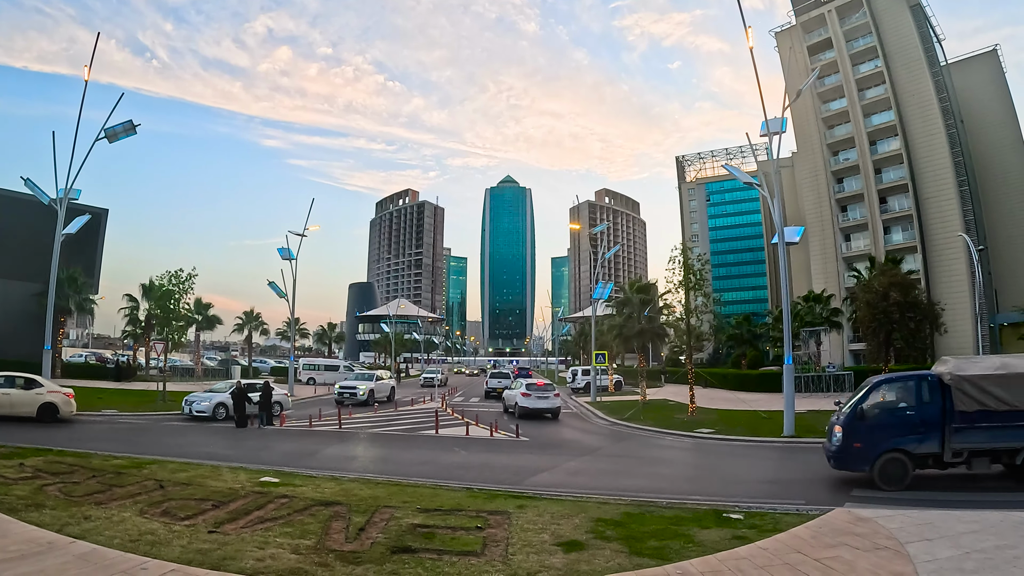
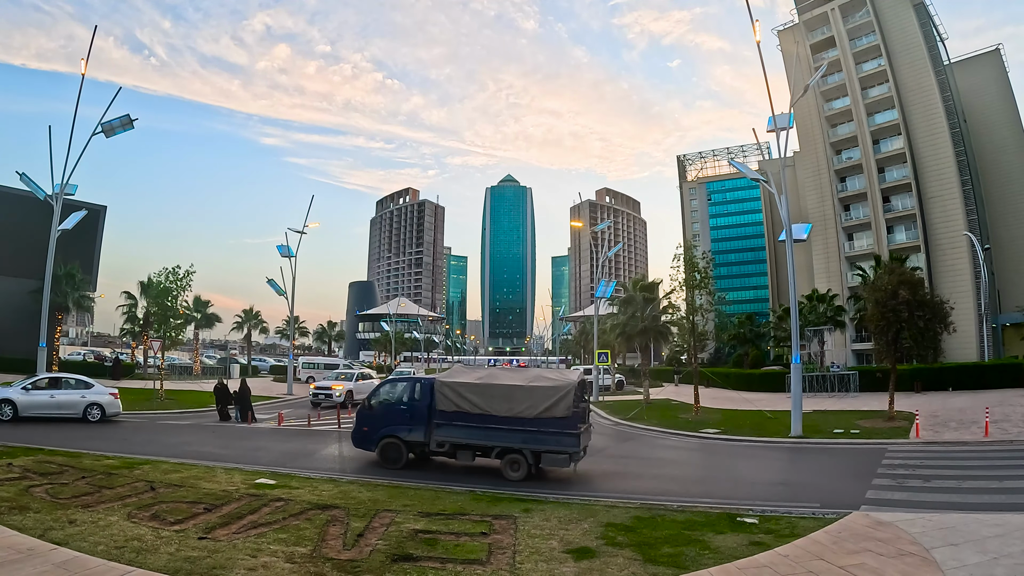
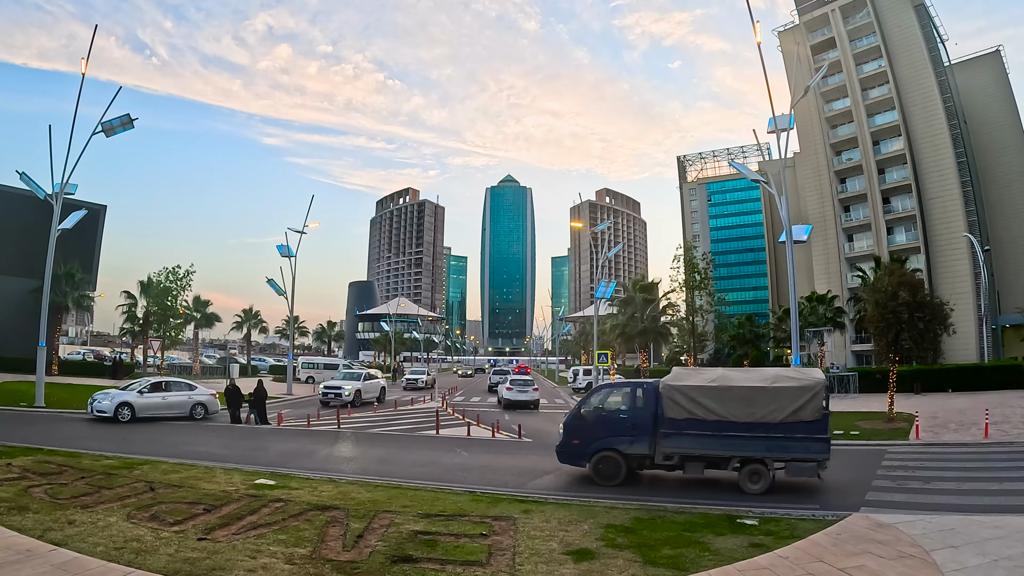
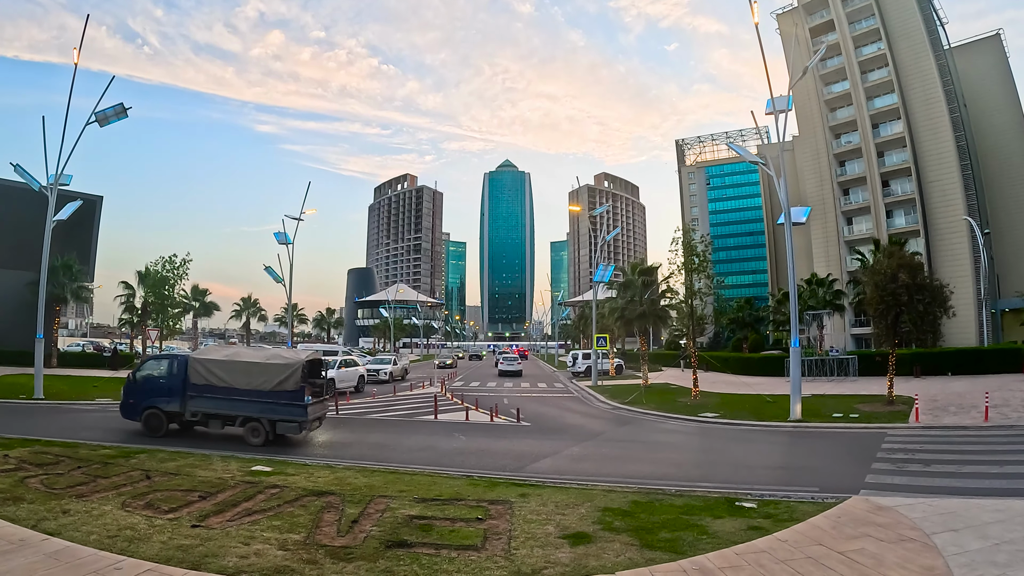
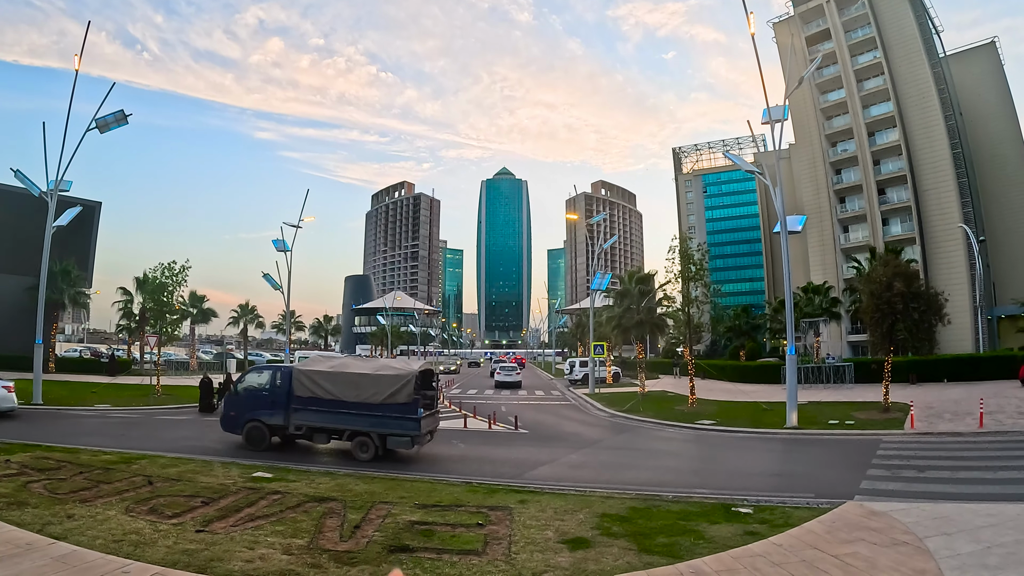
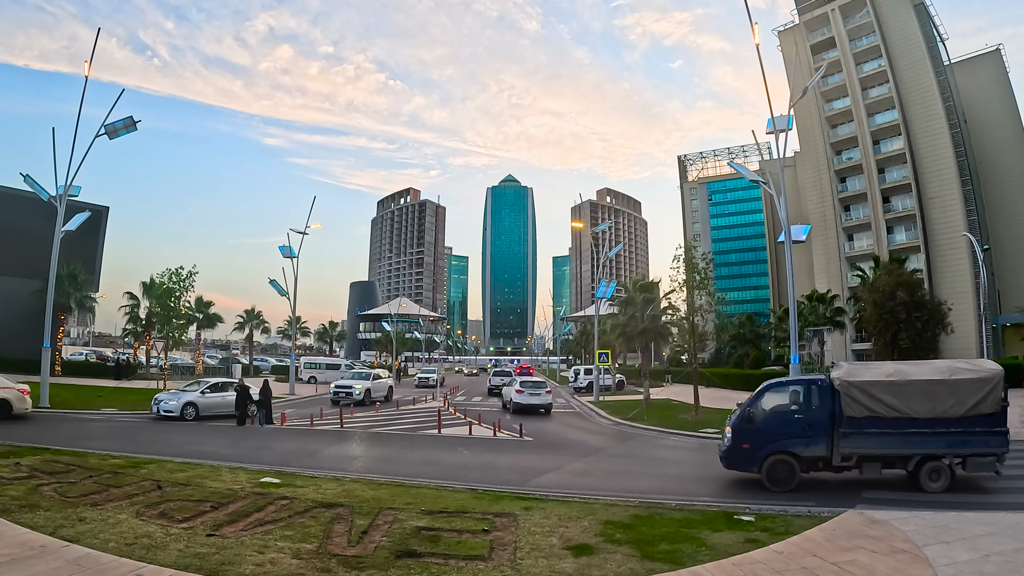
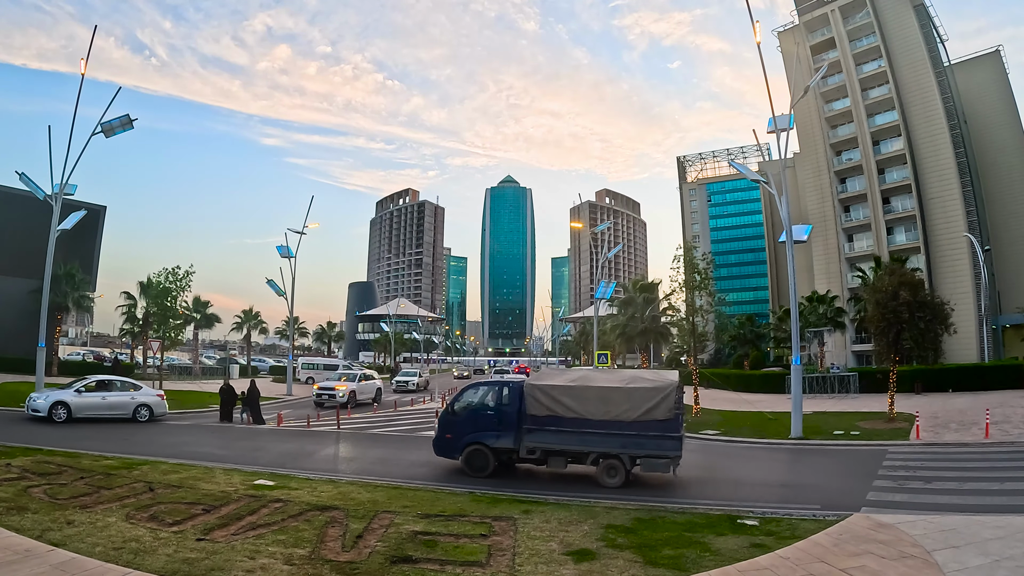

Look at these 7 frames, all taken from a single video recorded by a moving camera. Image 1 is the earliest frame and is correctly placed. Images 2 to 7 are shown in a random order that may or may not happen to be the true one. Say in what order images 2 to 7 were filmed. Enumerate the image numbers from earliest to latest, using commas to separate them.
6, 3, 7, 2, 5, 4
